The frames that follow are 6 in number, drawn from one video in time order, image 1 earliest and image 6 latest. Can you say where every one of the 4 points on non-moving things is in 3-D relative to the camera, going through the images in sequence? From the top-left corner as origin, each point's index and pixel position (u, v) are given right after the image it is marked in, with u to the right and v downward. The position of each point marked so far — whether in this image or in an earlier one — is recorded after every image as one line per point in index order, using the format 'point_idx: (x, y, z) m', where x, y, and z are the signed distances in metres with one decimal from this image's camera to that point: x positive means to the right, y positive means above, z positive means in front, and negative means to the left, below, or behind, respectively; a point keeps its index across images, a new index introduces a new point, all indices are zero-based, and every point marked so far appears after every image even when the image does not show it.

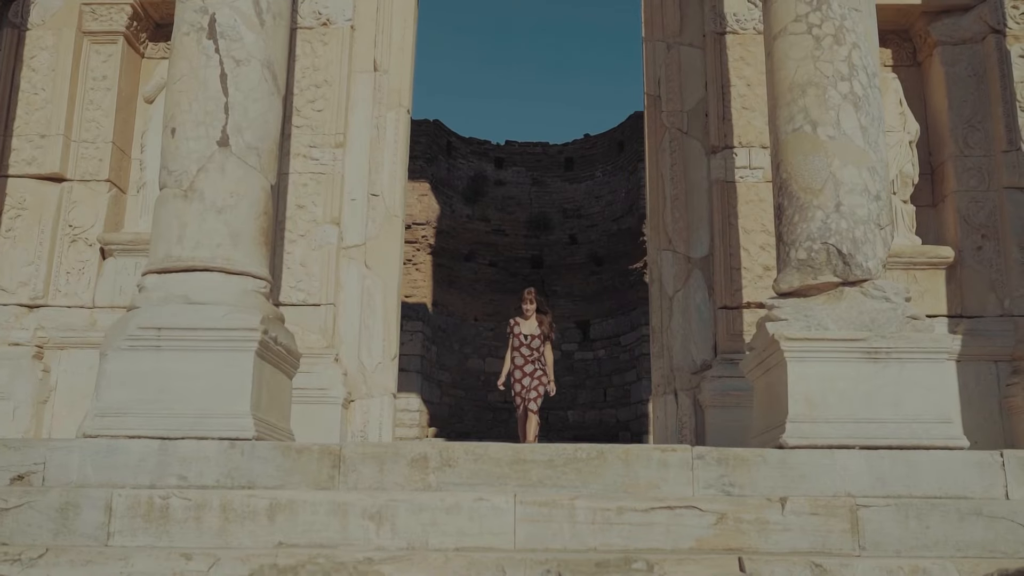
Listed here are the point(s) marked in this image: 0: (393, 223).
0: (-0.9, +0.5, +7.4) m
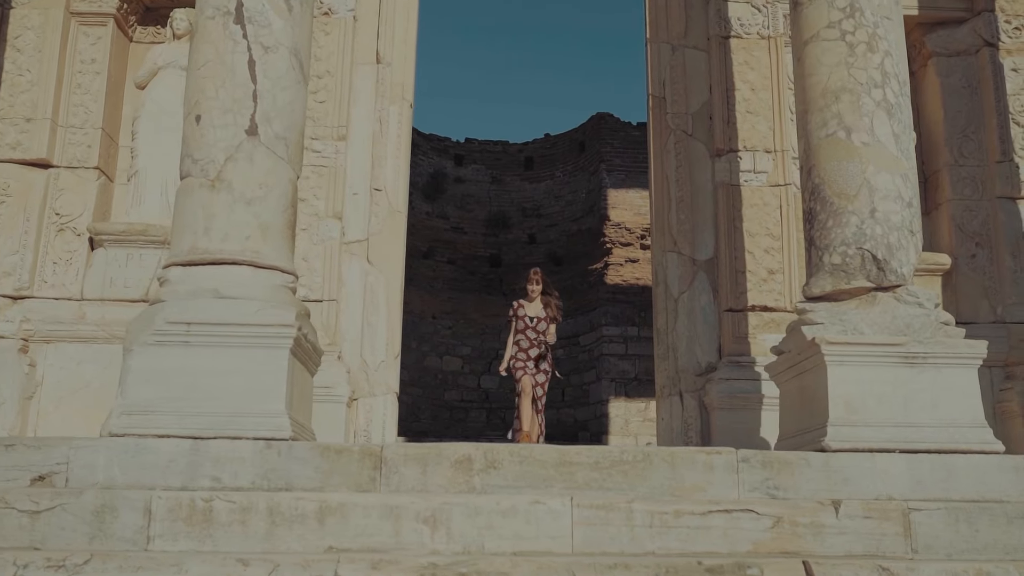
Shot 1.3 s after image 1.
0: (-0.8, +0.5, +7.3) m
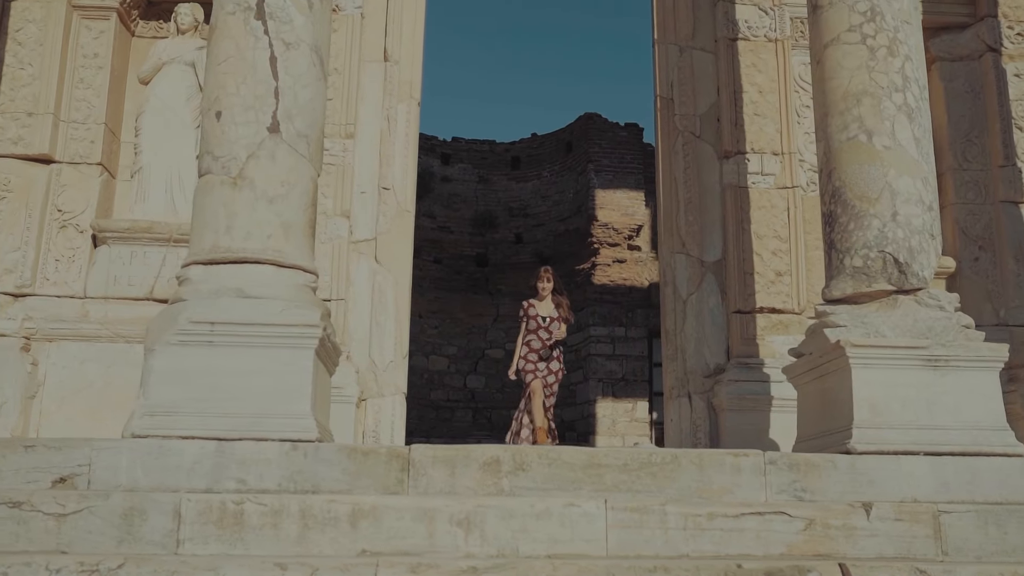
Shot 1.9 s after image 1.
0: (-0.8, +0.5, +7.2) m
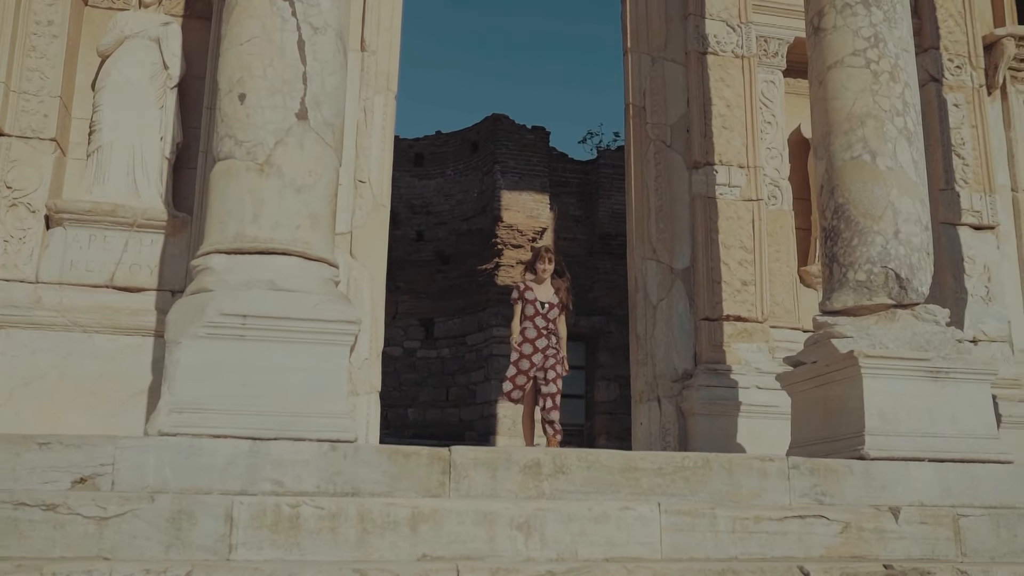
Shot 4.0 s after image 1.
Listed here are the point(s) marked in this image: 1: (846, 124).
0: (-0.9, +0.5, +7.1) m
1: (+1.9, +0.9, +5.7) m
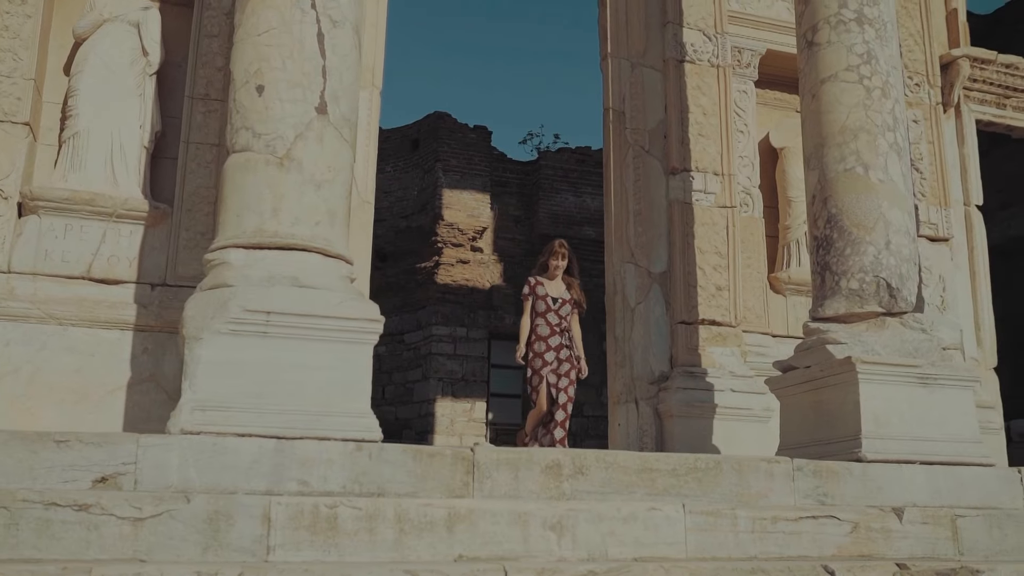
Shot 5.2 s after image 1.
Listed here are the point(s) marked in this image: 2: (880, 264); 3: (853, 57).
0: (-1.0, +0.5, +7.0) m
1: (+1.9, +0.9, +5.9) m
2: (+2.1, +0.1, +5.6) m
3: (+2.0, +1.4, +5.9) m
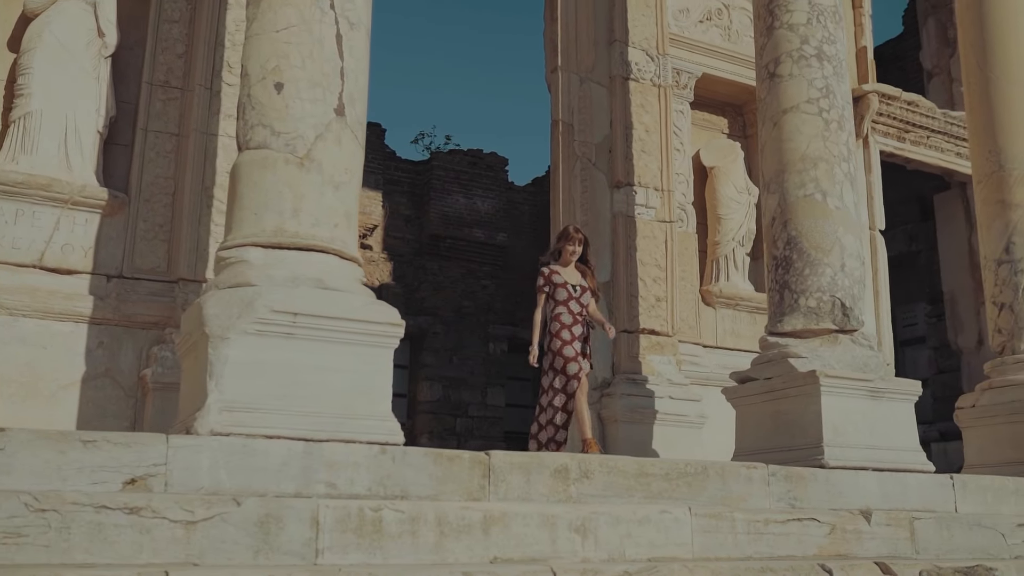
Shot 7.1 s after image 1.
0: (-1.3, +0.6, +6.9) m
1: (+1.8, +0.8, +6.3) m
2: (+1.9, 0.0, +6.1) m
3: (+1.9, +1.2, +6.4) m
